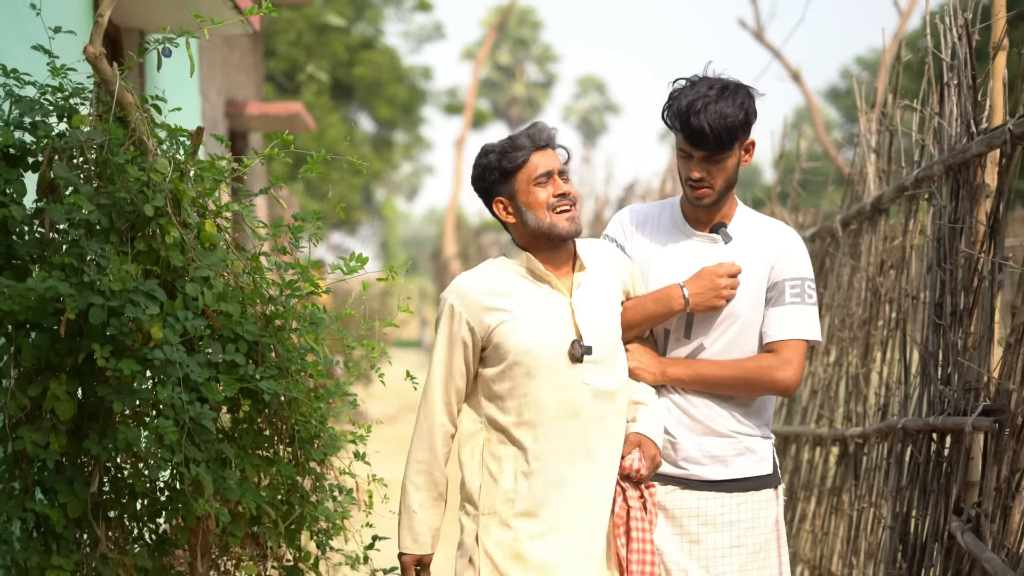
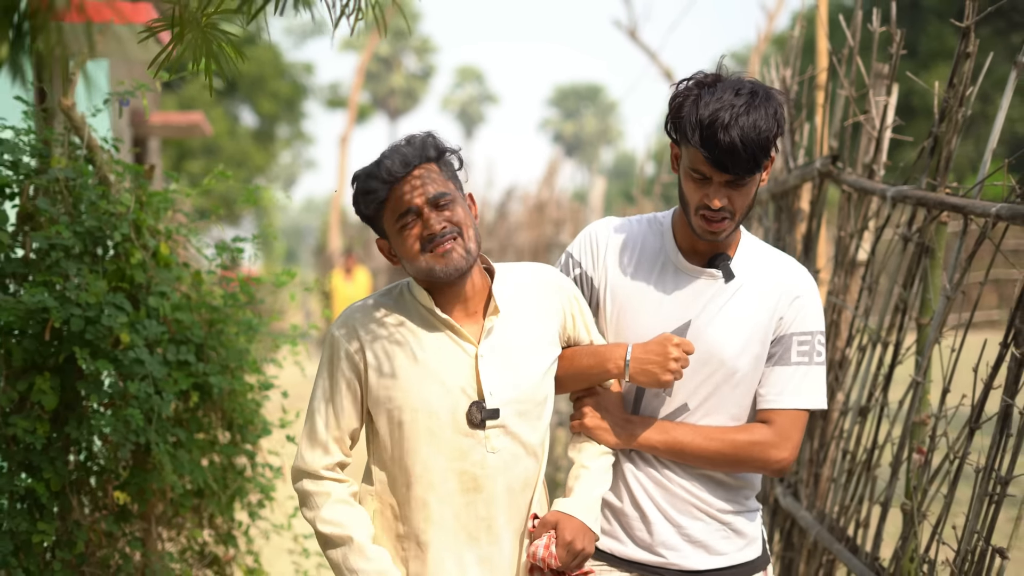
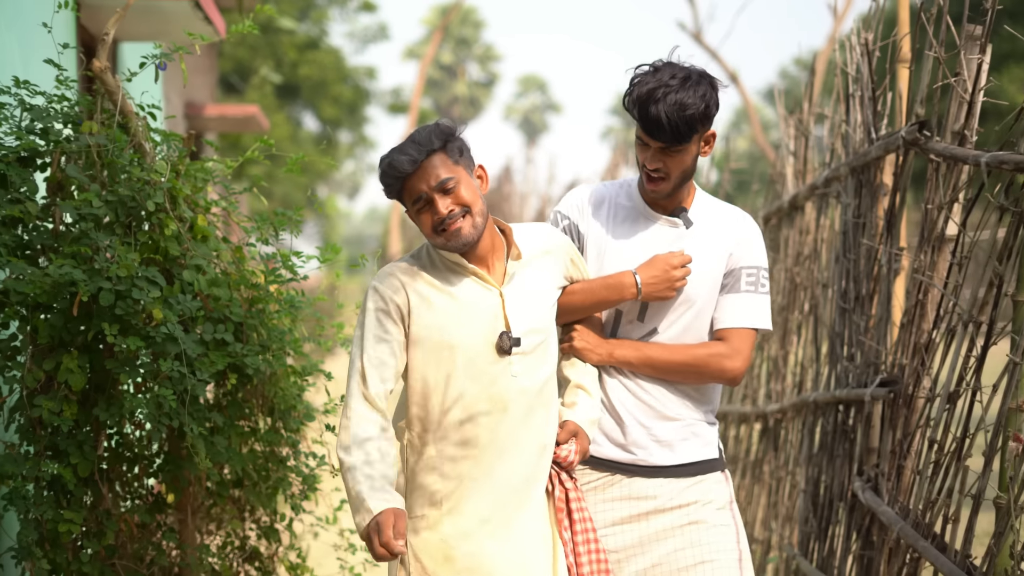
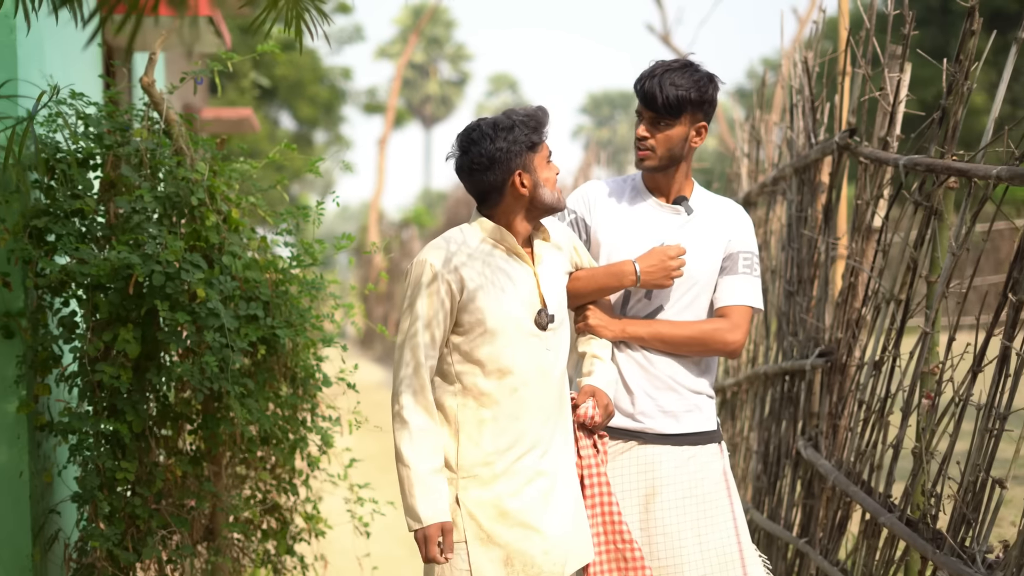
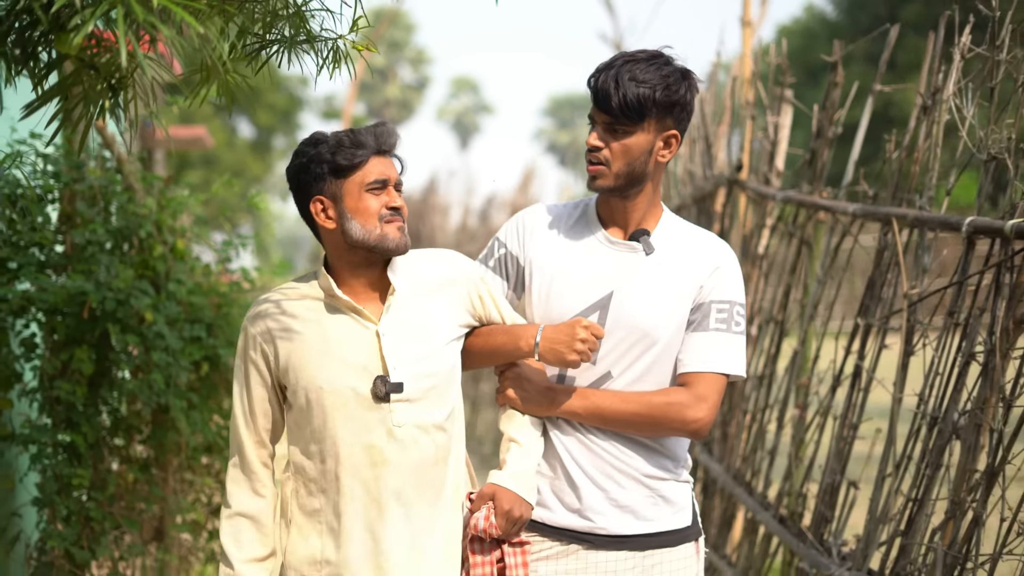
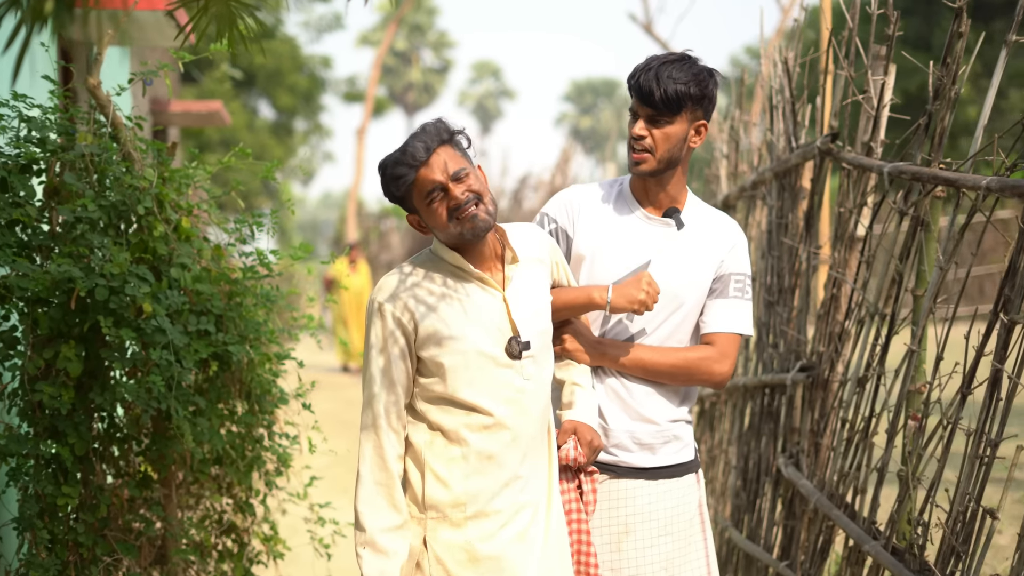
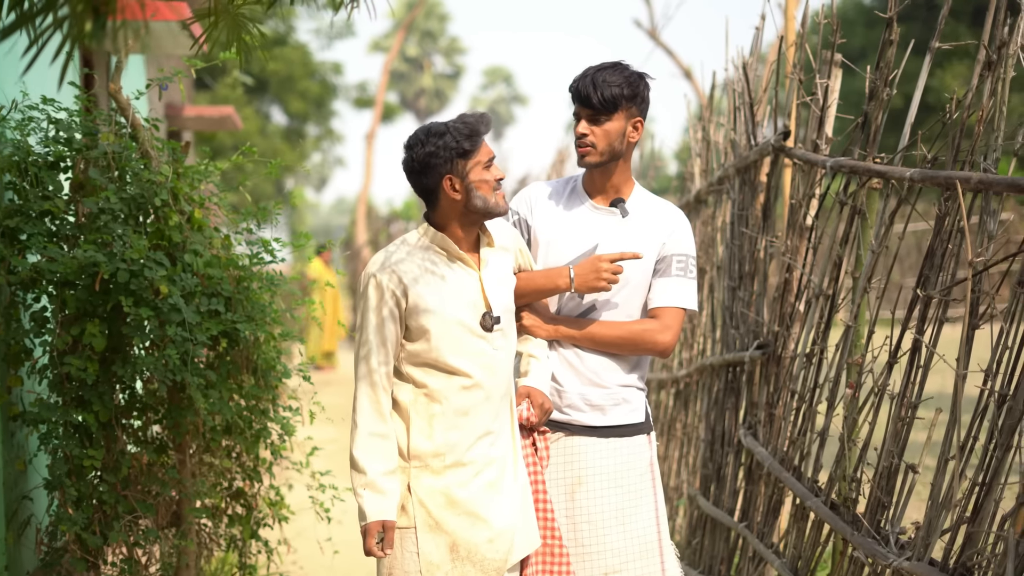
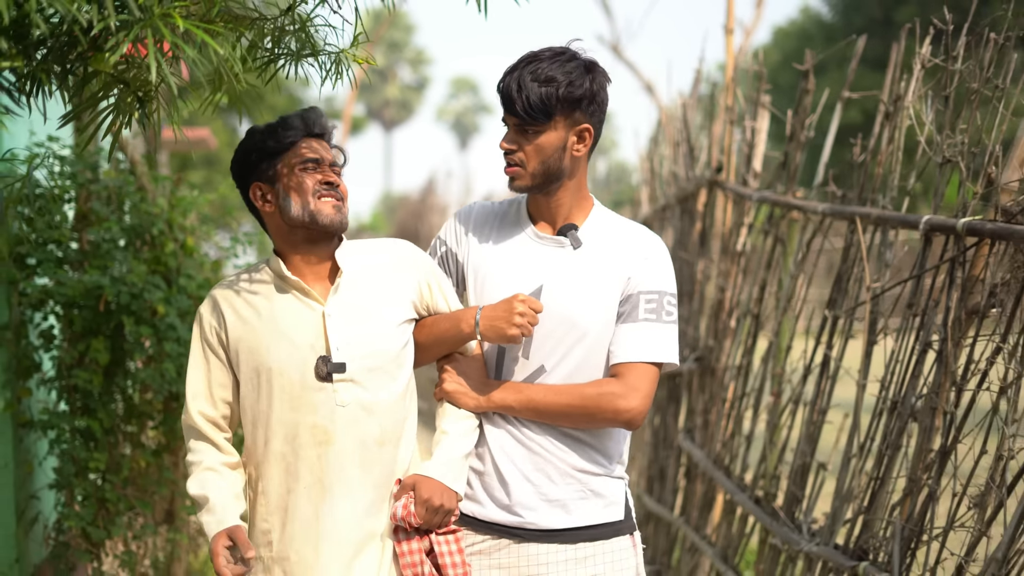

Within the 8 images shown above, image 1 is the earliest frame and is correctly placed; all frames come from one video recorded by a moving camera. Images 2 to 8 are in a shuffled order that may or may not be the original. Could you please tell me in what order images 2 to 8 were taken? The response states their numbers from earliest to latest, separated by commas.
3, 4, 7, 6, 2, 5, 8
